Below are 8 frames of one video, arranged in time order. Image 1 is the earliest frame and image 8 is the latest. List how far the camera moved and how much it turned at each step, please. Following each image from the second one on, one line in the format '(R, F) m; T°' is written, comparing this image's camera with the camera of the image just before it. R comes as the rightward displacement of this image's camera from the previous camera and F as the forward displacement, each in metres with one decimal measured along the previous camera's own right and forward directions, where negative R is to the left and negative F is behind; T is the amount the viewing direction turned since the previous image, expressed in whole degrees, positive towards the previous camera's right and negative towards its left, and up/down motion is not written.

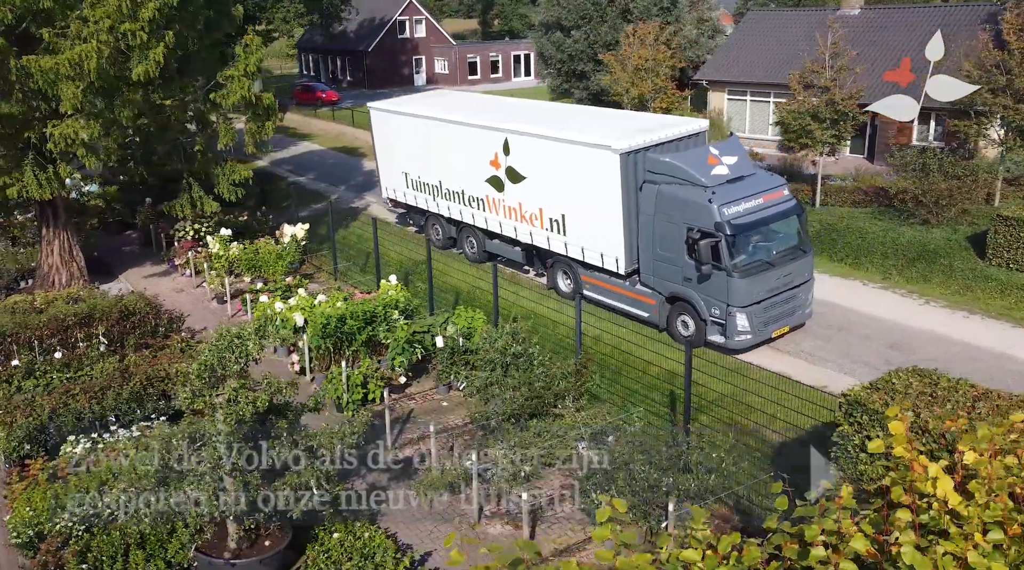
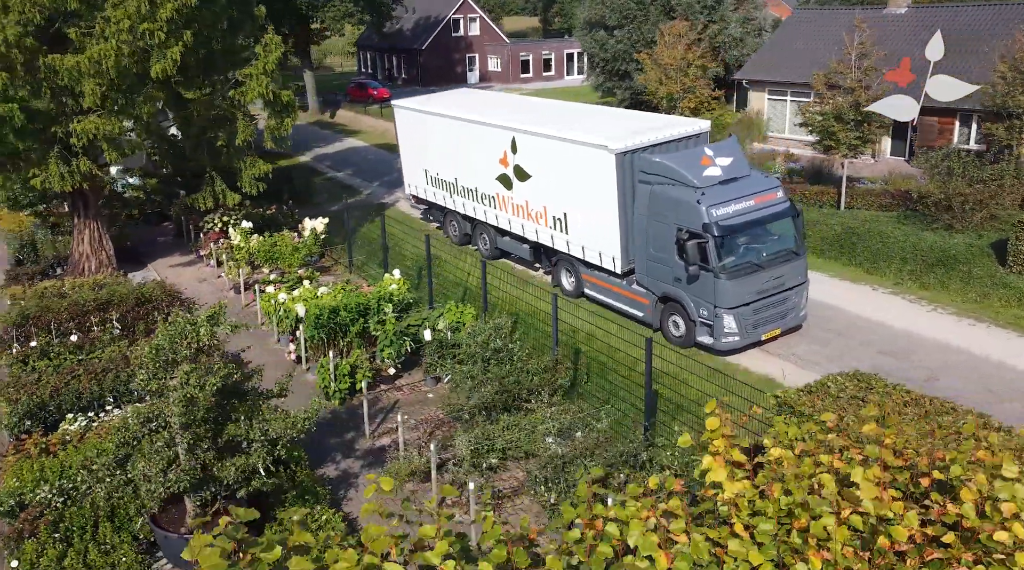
(+1.2, -0.2) m; -4°
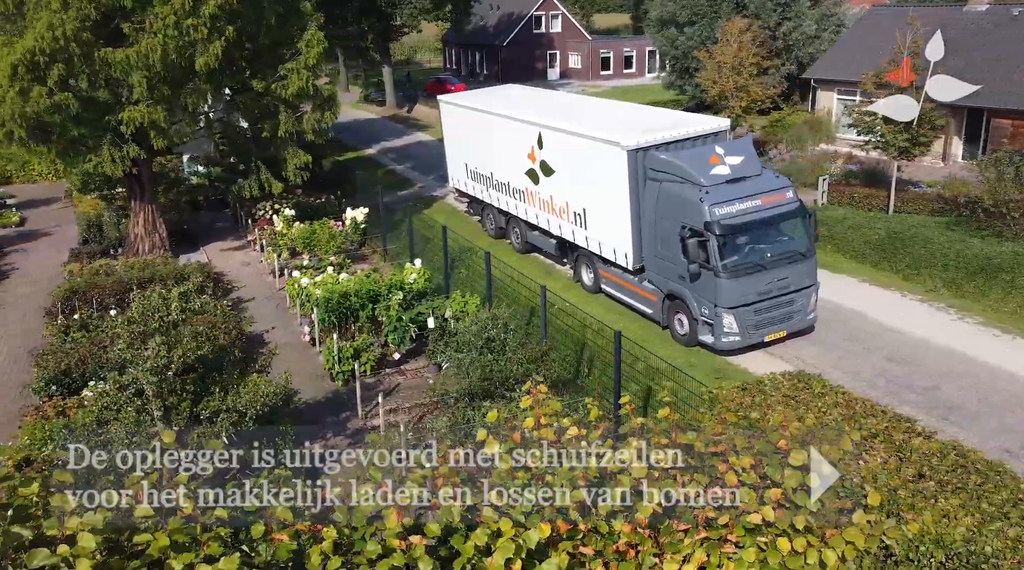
(+1.5, -0.2) m; -6°
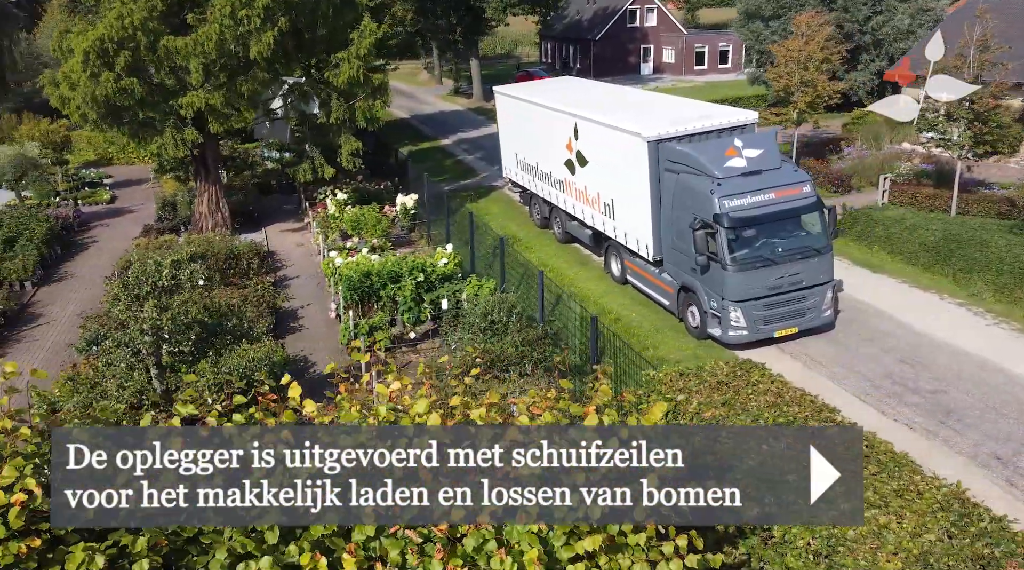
(+1.6, -0.3) m; -7°
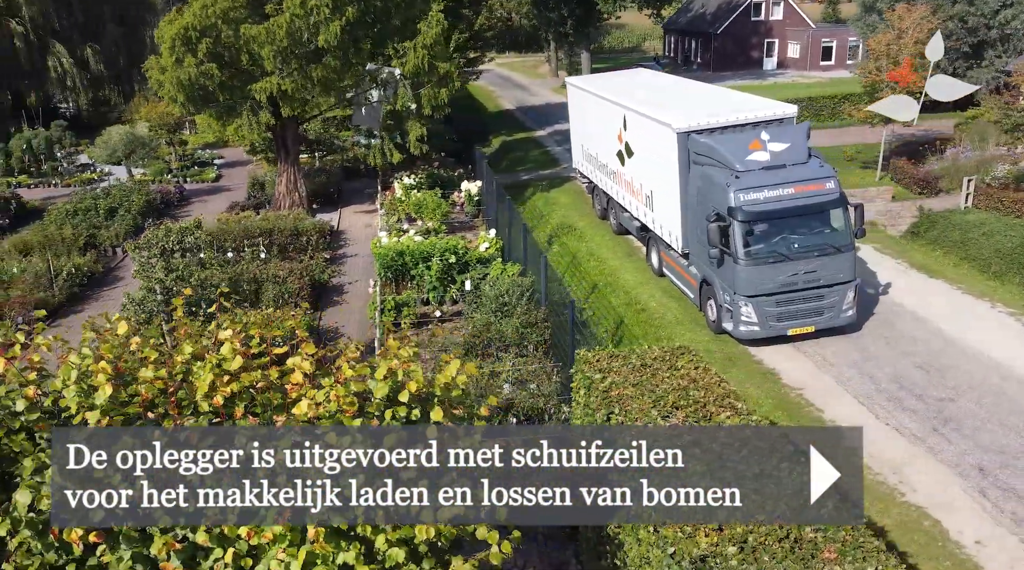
(+2.0, -0.2) m; -9°
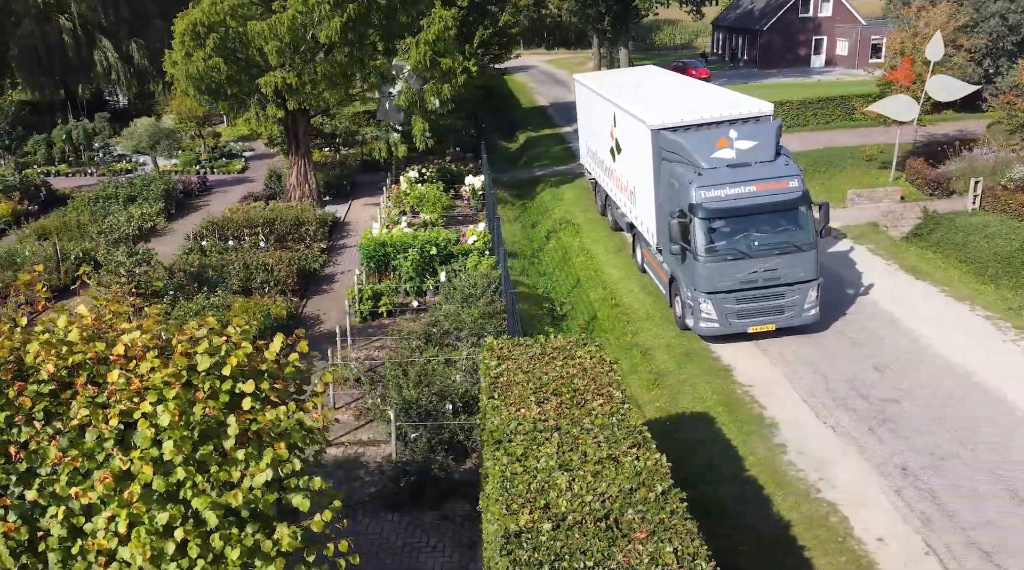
(+1.6, -0.2) m; -4°
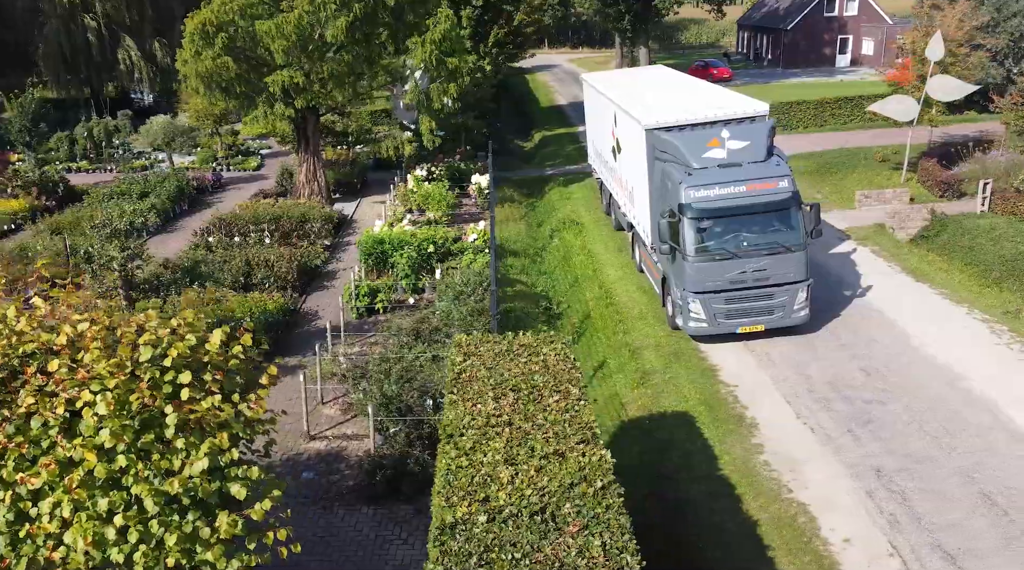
(+0.6, -0.1) m; -2°
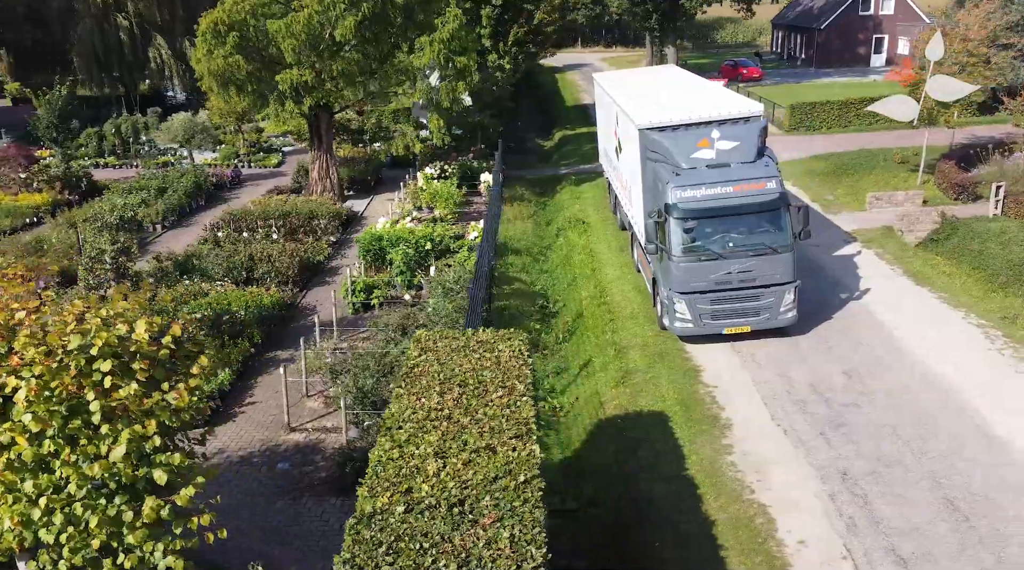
(+0.8, -0.1) m; -3°
